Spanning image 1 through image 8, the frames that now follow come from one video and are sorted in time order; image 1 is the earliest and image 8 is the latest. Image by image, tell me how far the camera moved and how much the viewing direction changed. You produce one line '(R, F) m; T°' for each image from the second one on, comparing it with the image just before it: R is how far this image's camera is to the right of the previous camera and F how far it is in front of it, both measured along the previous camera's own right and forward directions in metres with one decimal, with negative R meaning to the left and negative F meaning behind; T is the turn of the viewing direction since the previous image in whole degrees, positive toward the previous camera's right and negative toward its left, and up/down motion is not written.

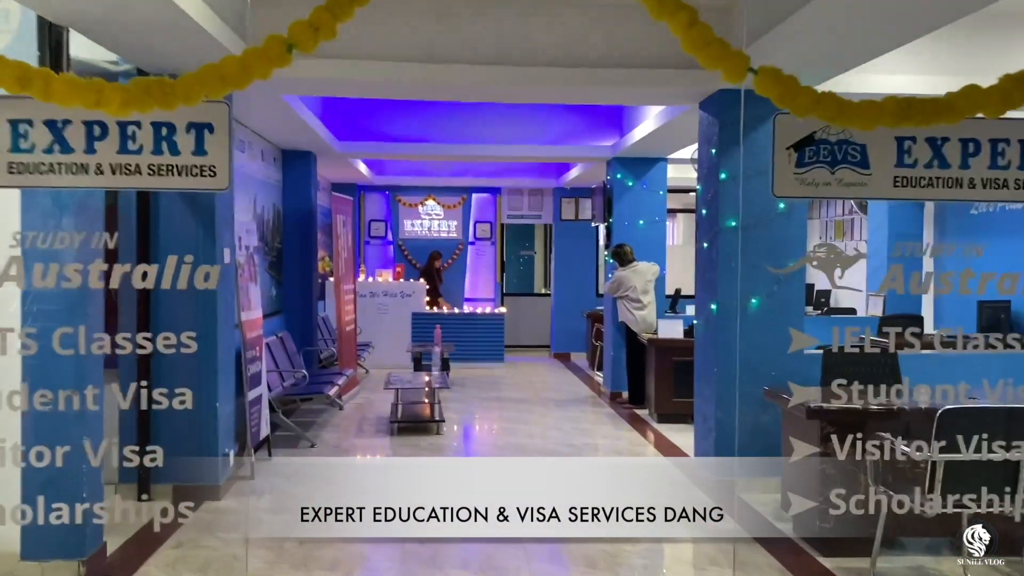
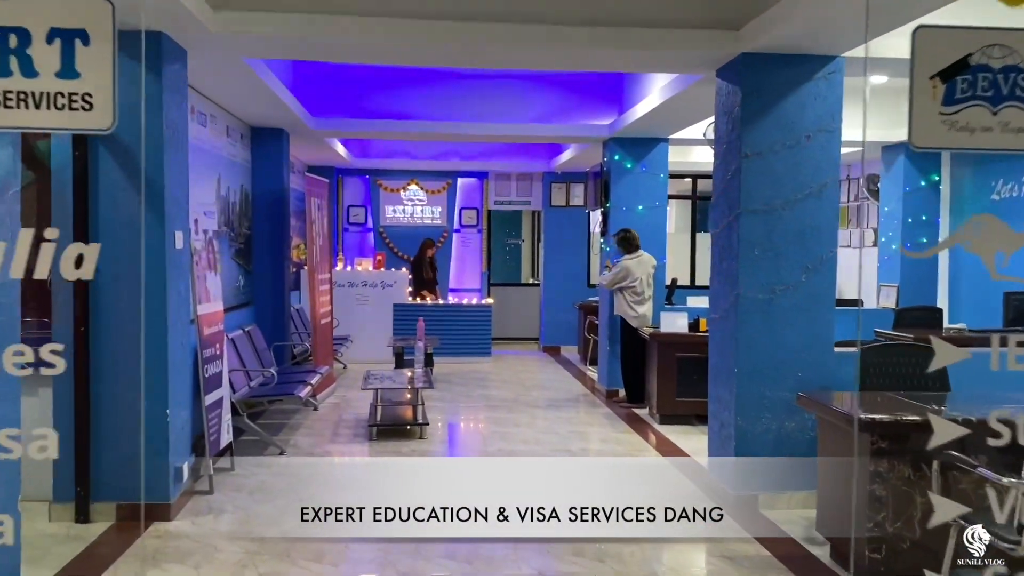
(-0.1, +0.6) m; +1°
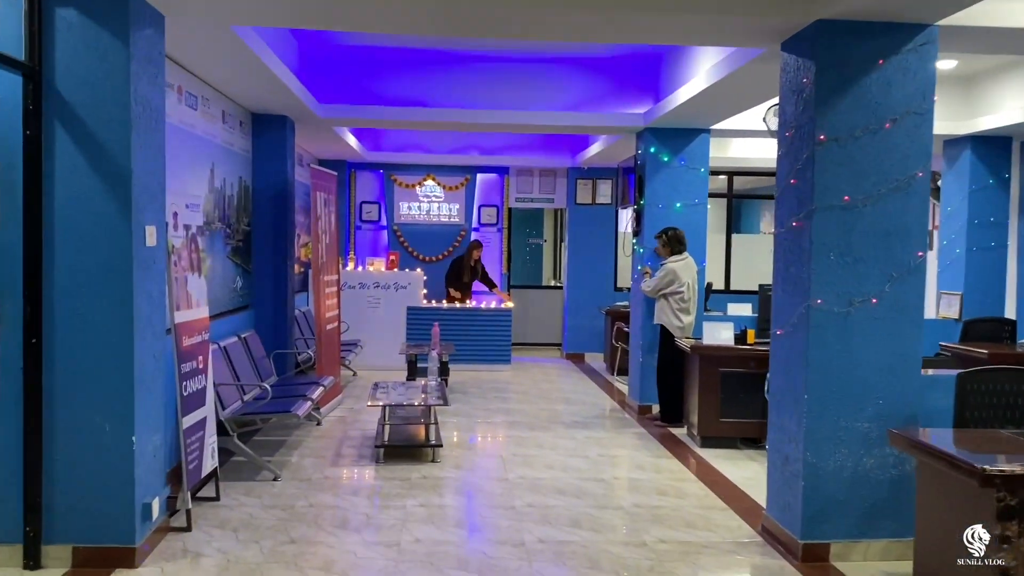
(-0.1, +0.7) m; -1°
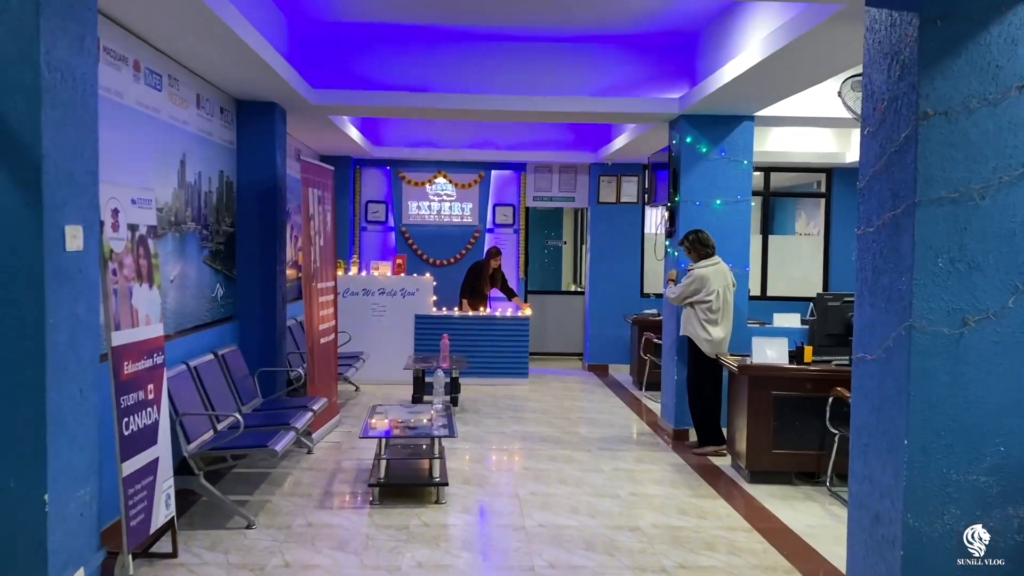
(0.0, +0.8) m; -1°
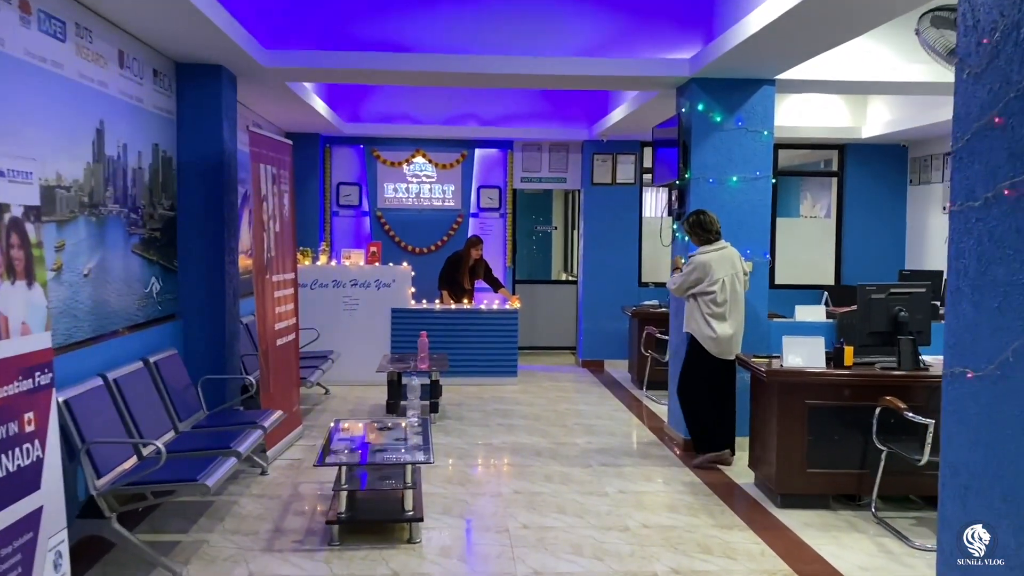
(0.0, +0.8) m; +1°
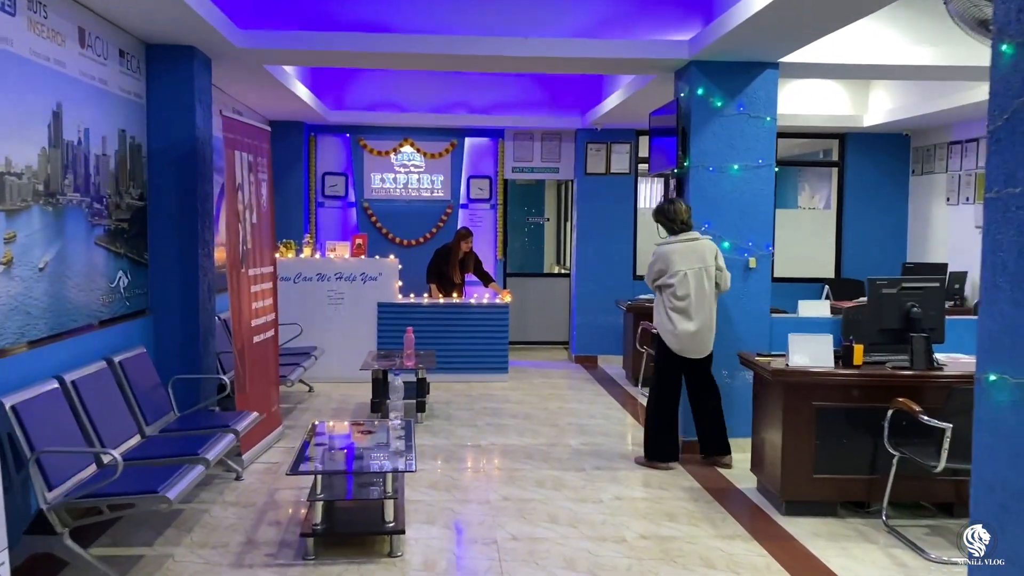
(0.0, +0.3) m; 0°
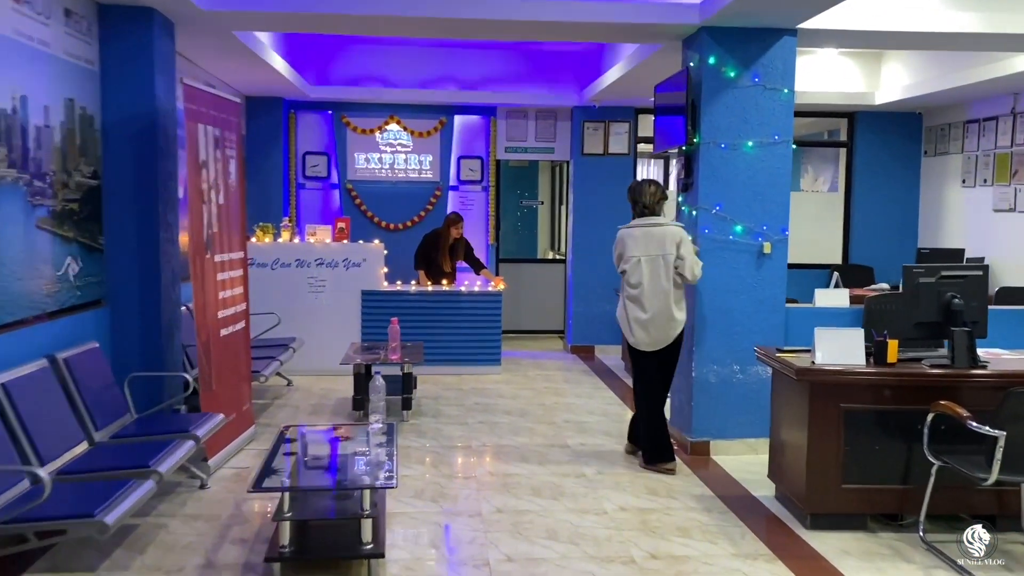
(0.0, +0.4) m; +1°
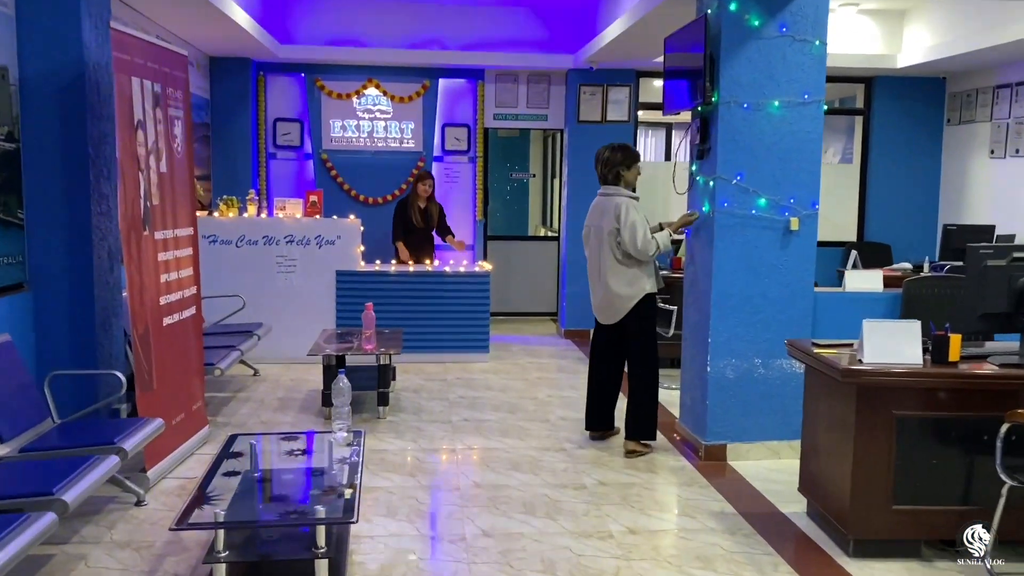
(0.0, +0.6) m; +1°
